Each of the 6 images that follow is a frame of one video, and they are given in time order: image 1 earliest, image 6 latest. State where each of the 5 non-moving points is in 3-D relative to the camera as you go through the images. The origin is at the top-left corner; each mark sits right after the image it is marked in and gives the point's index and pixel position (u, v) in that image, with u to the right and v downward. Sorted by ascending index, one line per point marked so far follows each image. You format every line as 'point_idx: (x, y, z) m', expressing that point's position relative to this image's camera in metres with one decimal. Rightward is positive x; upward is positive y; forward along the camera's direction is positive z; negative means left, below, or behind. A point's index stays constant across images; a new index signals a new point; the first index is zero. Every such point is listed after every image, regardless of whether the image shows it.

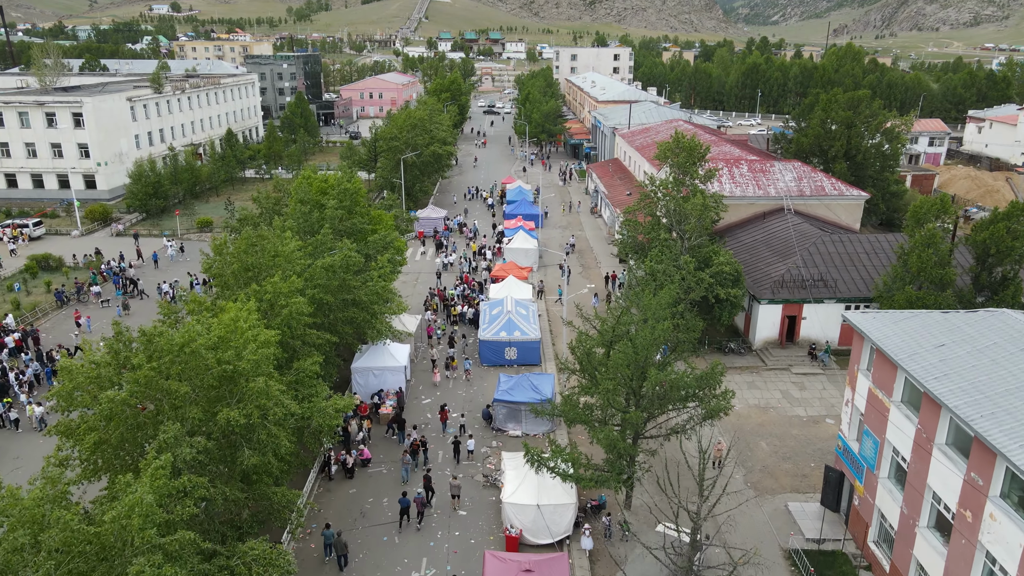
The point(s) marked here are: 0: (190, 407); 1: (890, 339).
0: (-6.7, -2.5, +15.1) m
1: (+9.9, -1.3, +19.0) m
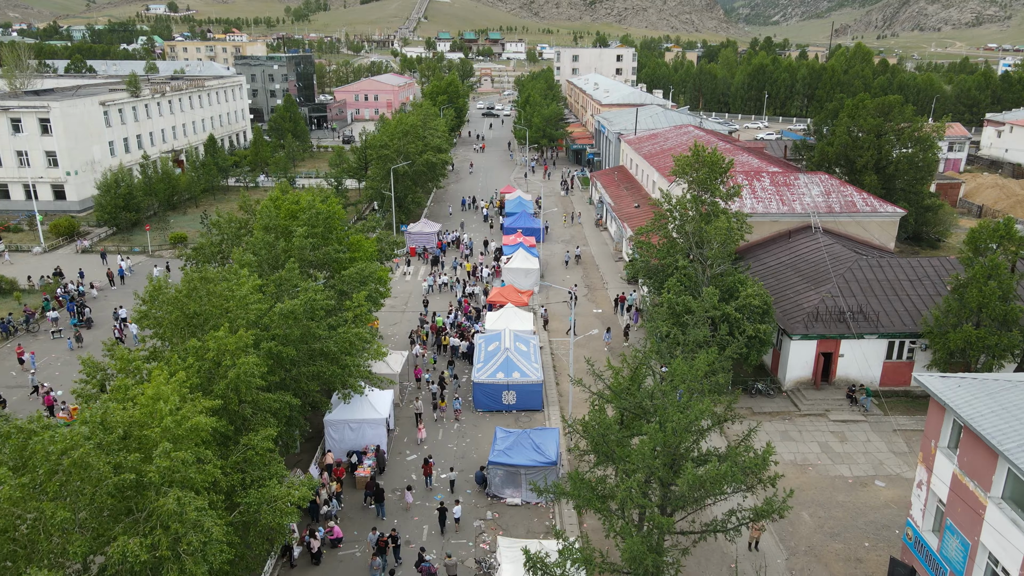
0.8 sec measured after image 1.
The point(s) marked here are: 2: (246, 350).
0: (-6.8, -3.9, +11.2) m
1: (+9.9, -2.7, +15.1) m
2: (-6.6, -1.6, +17.9) m
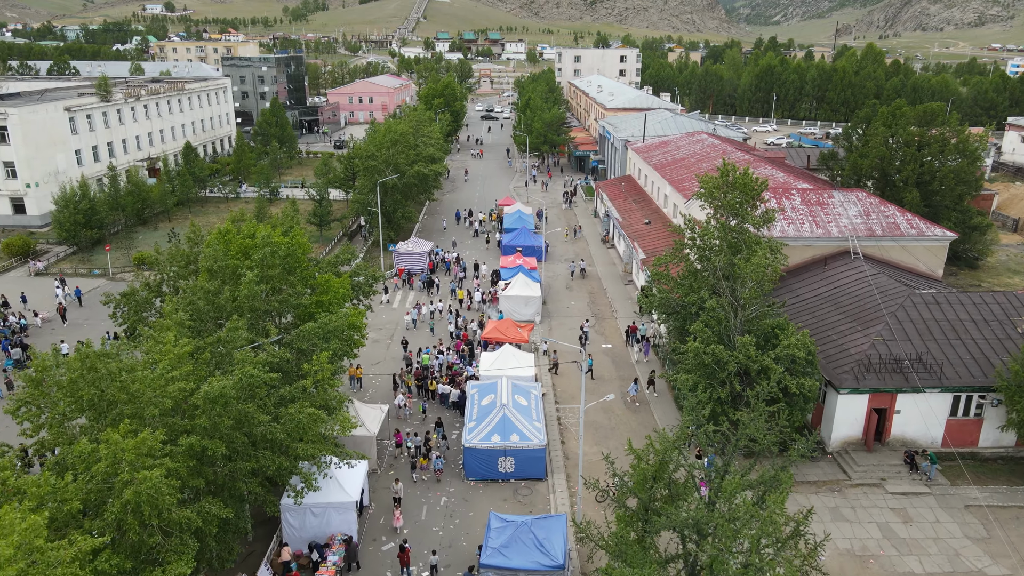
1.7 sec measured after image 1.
0: (-6.9, -5.4, +6.8) m
1: (+9.8, -4.2, +10.7) m
2: (-6.7, -3.1, +13.5) m
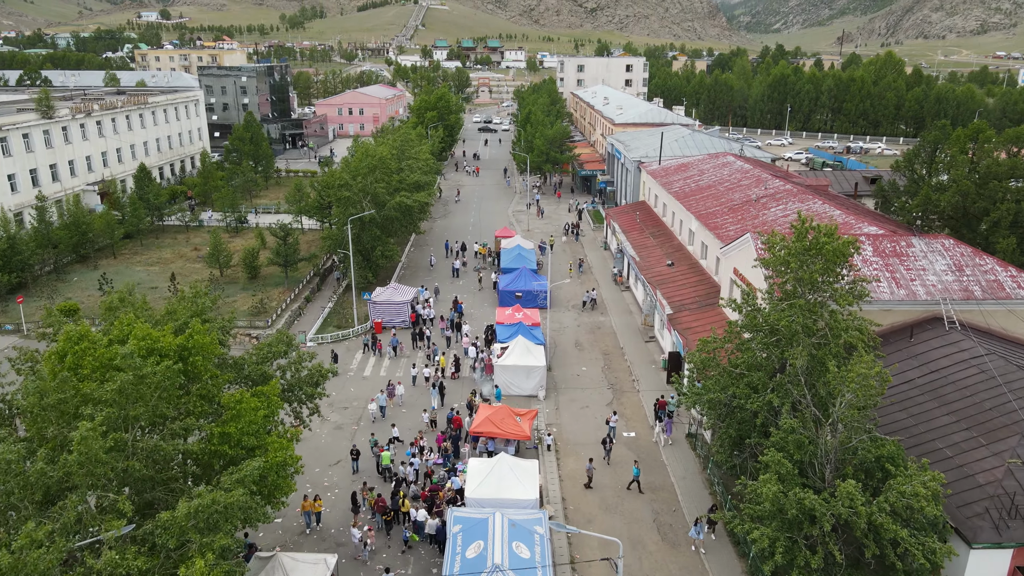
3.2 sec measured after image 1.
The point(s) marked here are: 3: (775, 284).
0: (-7.0, -7.9, -0.5) m
1: (+9.7, -6.8, +3.4) m
2: (-6.8, -5.7, +6.2) m
3: (+7.3, +0.1, +20.1) m
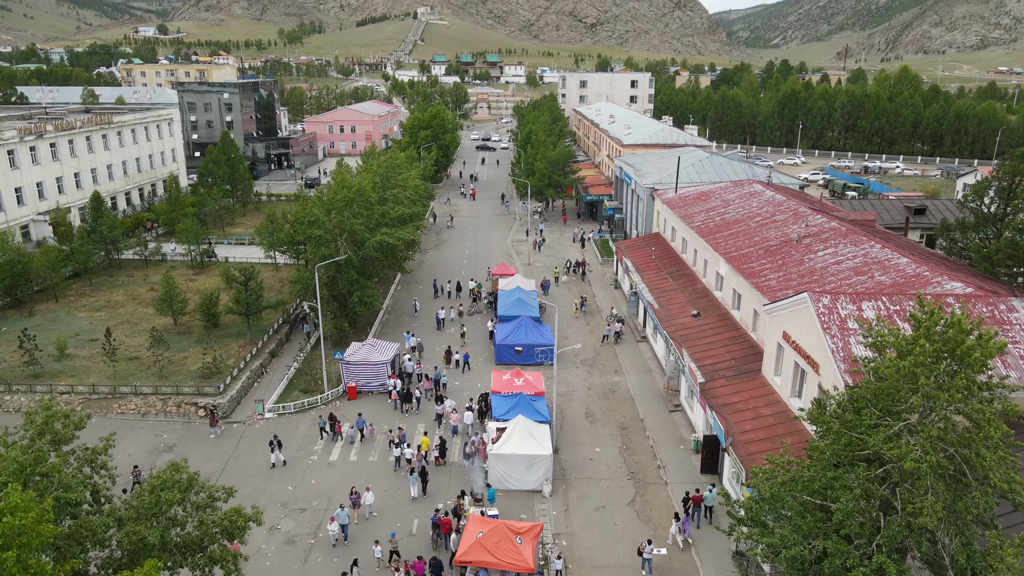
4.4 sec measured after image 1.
0: (-7.0, -9.7, -6.5) m
1: (+9.7, -8.6, -2.5) m
2: (-6.8, -7.6, +0.3) m
3: (+7.3, -2.1, +14.3) m
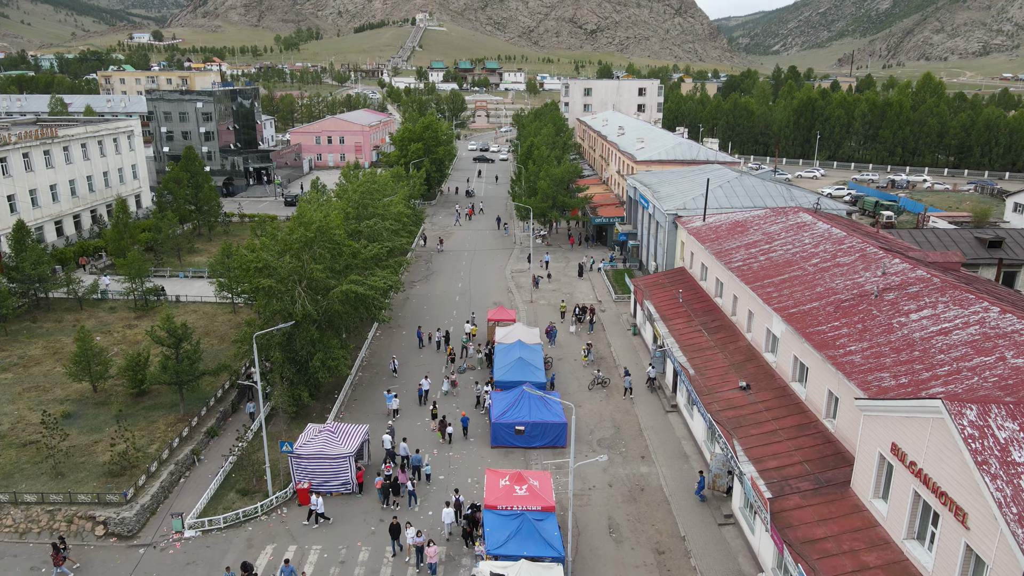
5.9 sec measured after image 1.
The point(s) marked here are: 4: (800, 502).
0: (-7.0, -11.8, -13.7) m
1: (+9.7, -10.7, -9.7) m
2: (-6.8, -9.7, -6.9) m
3: (+7.3, -4.3, +7.1) m
4: (+8.0, -5.9, +20.0) m
